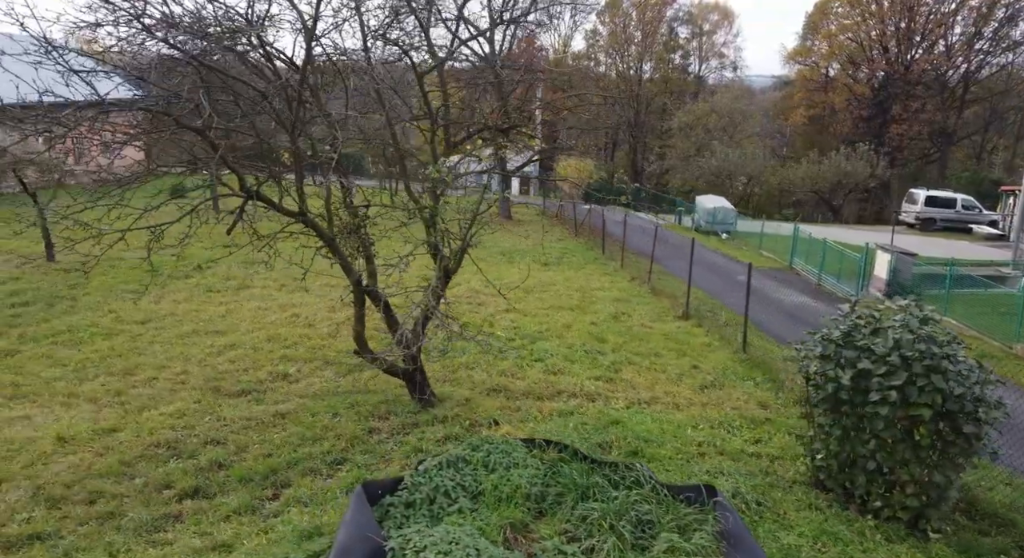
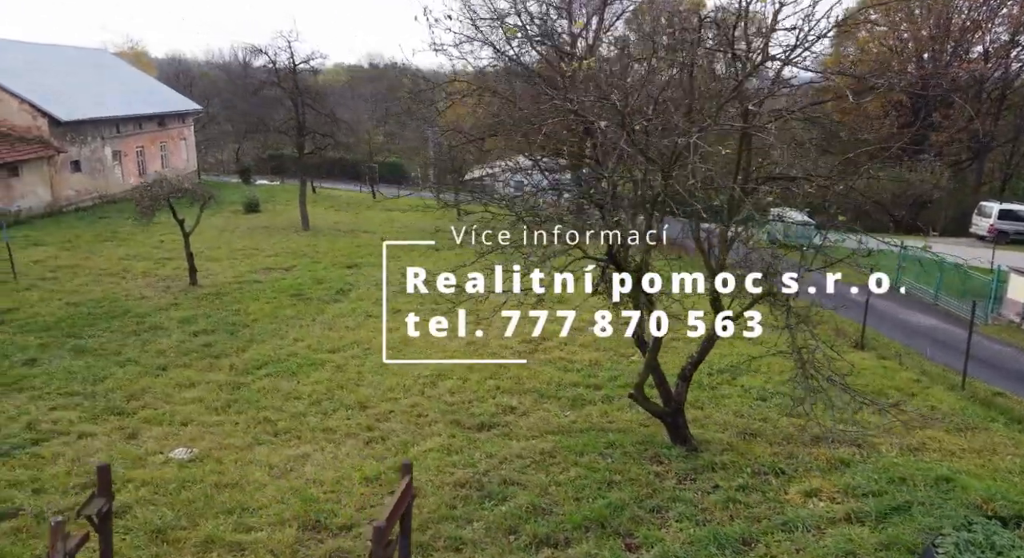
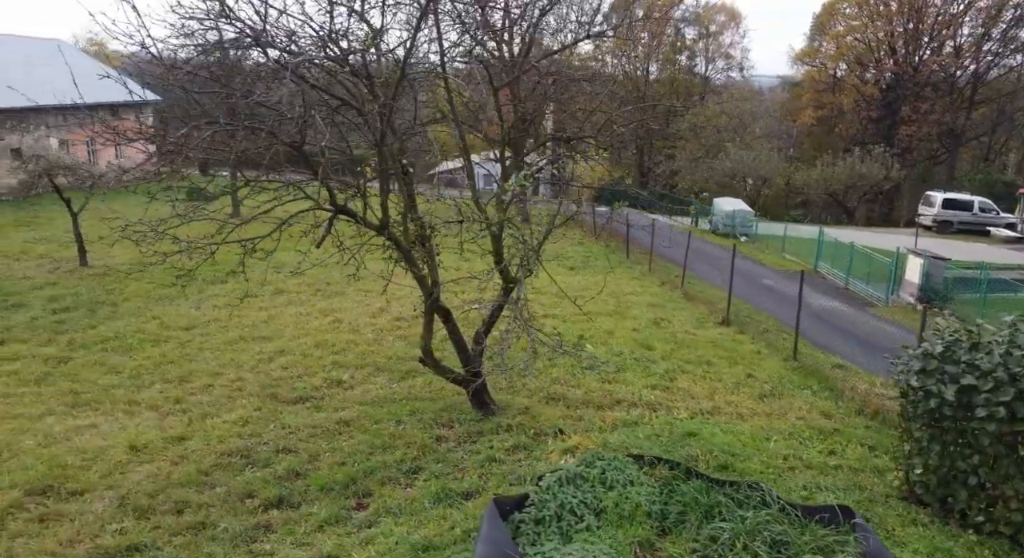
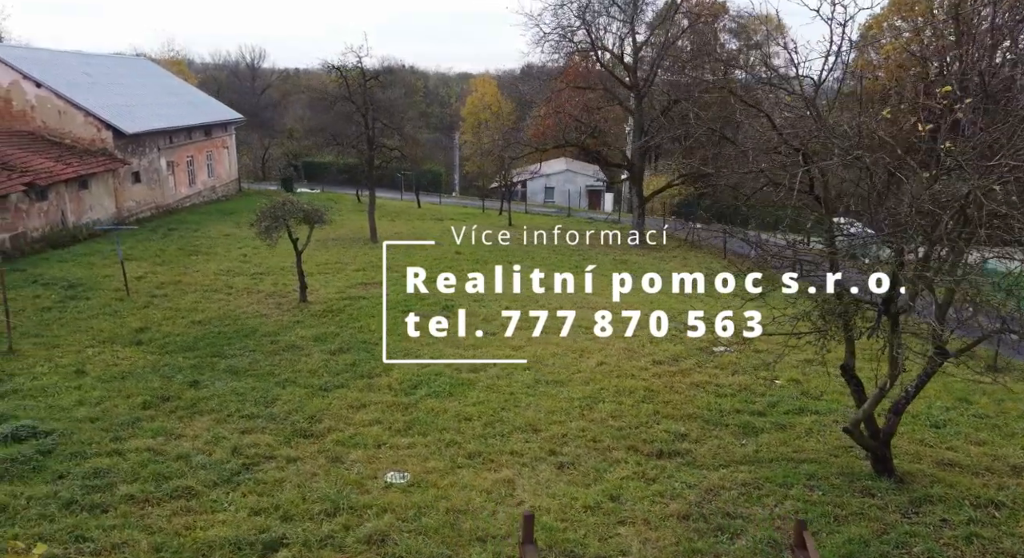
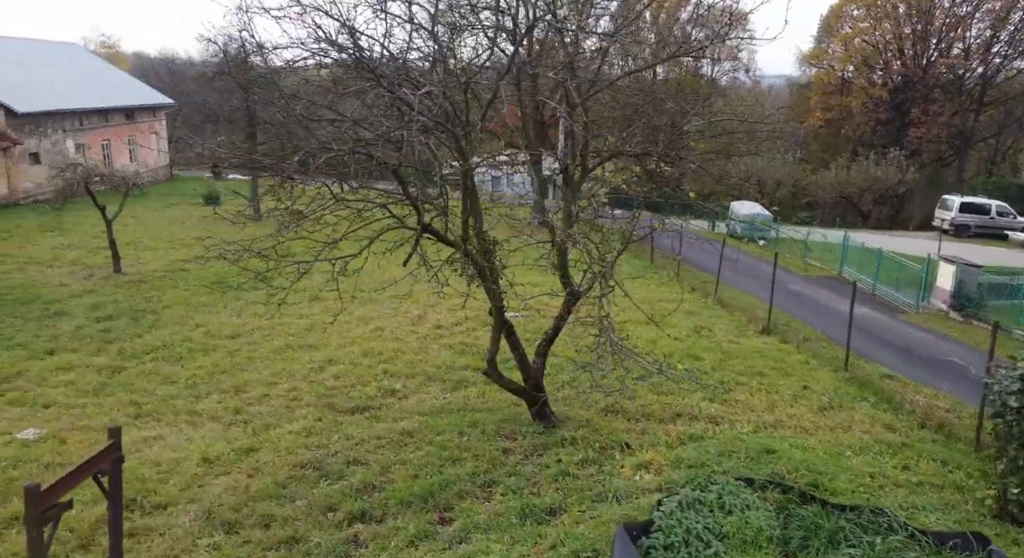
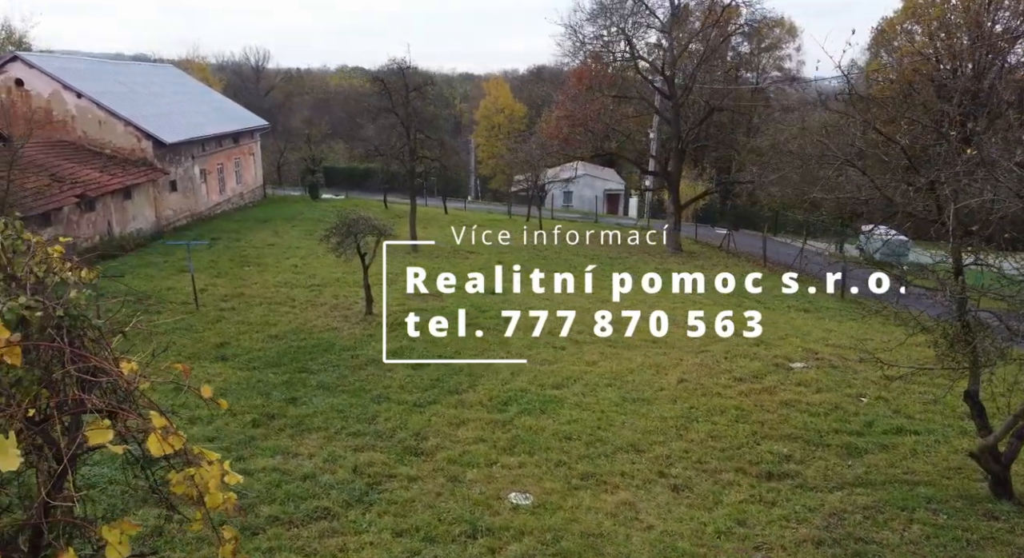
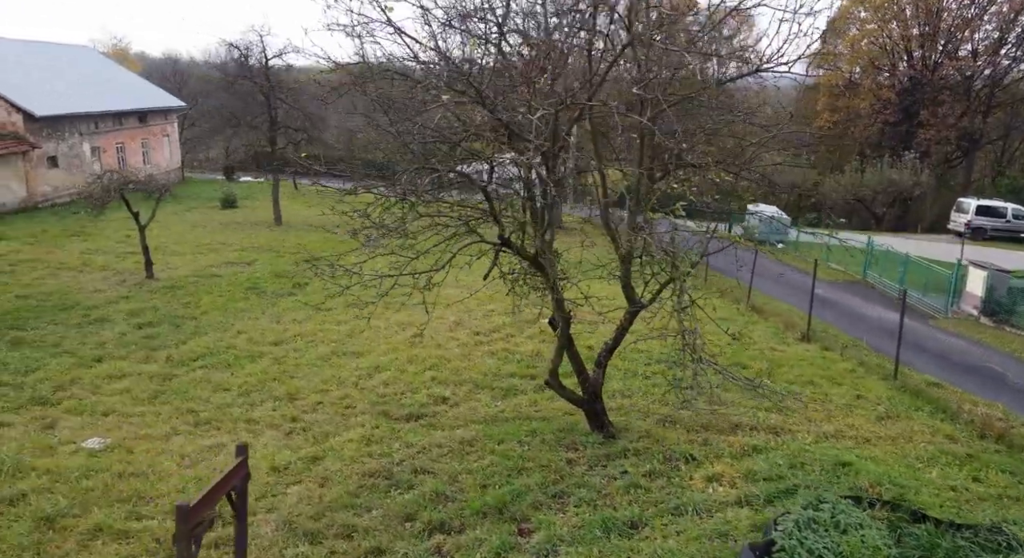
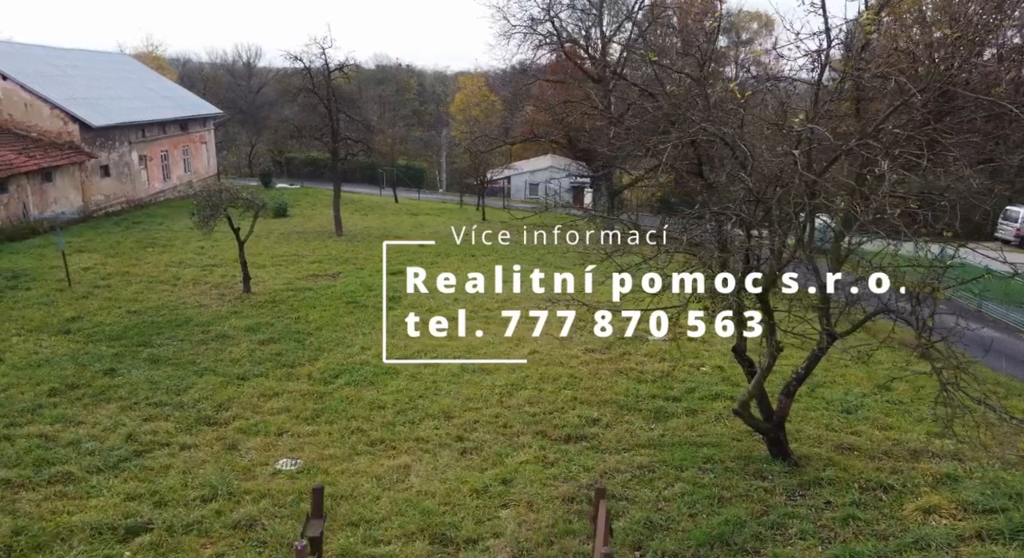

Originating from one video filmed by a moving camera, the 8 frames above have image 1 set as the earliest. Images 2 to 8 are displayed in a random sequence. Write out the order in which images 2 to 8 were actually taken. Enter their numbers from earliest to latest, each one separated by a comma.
3, 5, 7, 2, 8, 4, 6
